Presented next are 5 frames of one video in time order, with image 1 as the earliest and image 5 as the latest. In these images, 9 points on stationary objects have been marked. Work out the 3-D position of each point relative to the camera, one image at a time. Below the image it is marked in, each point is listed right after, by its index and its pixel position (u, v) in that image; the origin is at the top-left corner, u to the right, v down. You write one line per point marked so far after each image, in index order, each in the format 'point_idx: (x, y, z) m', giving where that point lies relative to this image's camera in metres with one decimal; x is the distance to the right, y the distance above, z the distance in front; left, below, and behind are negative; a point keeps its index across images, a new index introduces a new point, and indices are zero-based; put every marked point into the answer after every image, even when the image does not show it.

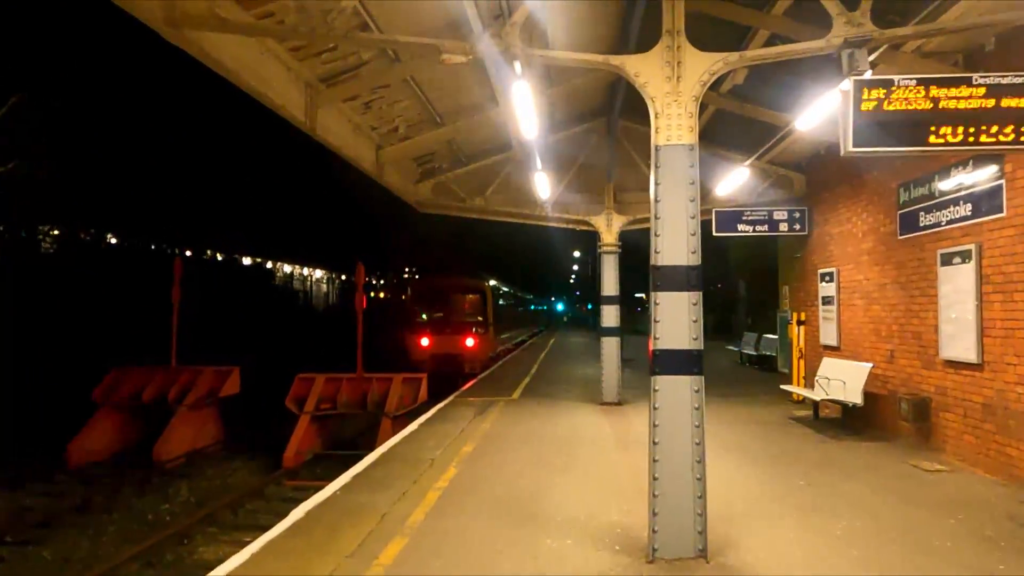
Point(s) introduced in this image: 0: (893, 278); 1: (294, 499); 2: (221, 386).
0: (+5.2, +0.1, +10.6) m
1: (-3.6, -3.5, +12.7) m
2: (-5.9, -2.0, +15.6) m
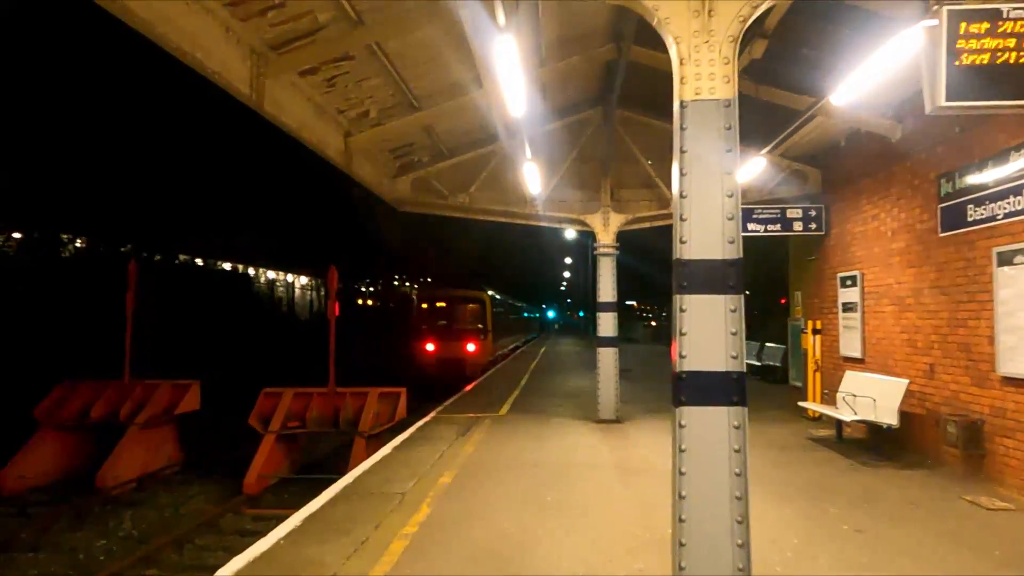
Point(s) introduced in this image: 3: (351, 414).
0: (+5.1, +0.1, +9.3) m
1: (-3.8, -3.6, +11.2) m
2: (-6.1, -2.1, +14.2) m
3: (-3.0, -2.4, +14.3) m
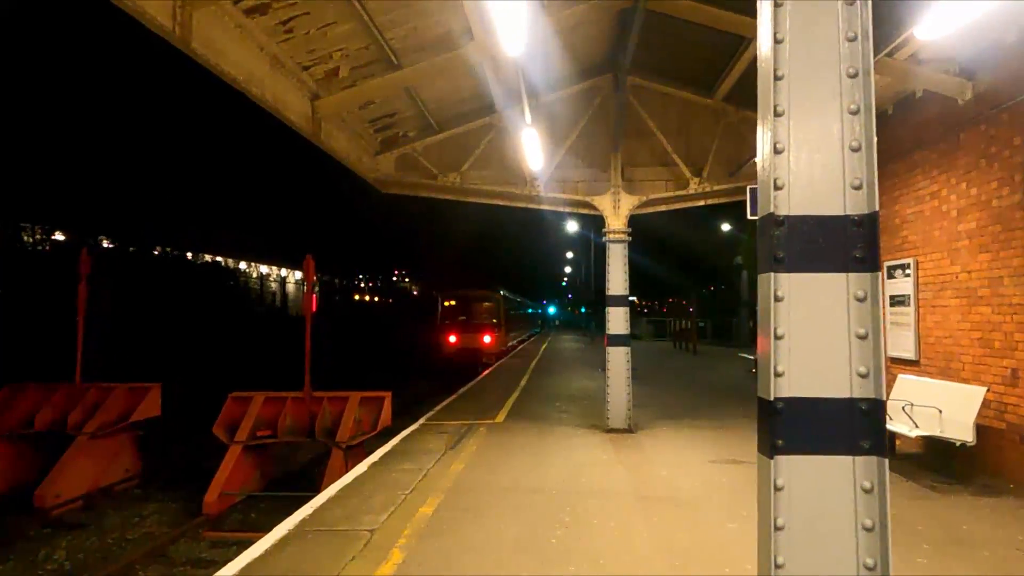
0: (+5.0, +0.2, +7.7) m
1: (-3.8, -3.4, +9.7) m
2: (-6.2, -2.0, +12.6) m
3: (-3.0, -2.2, +12.8) m
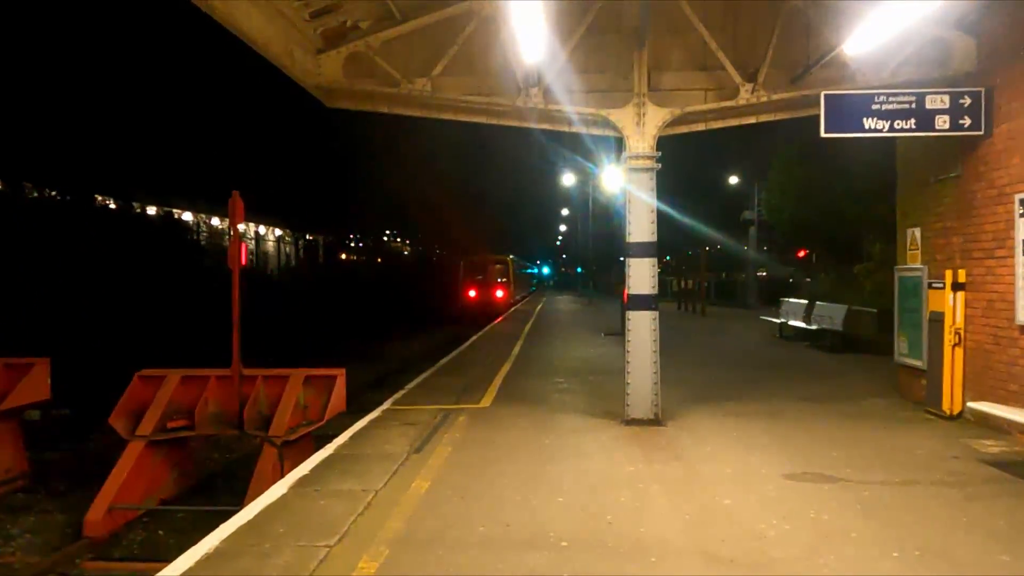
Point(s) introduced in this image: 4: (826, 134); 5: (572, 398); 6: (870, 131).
0: (+4.9, +0.6, +4.8) m
1: (-3.9, -2.9, +6.9) m
2: (-6.3, -1.3, +9.7) m
3: (-3.2, -1.5, +9.9) m
4: (+3.4, +1.7, +8.4) m
5: (+0.8, -1.5, +10.3) m
6: (+3.9, +1.7, +8.3) m
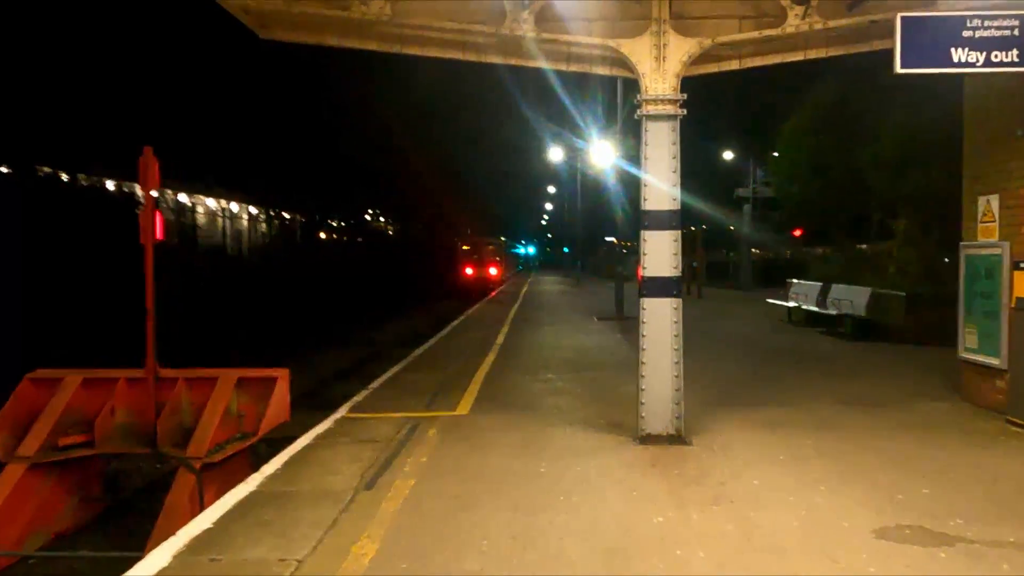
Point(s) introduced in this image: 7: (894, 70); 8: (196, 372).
0: (+4.9, +0.7, +2.9) m
1: (-4.1, -2.8, +4.9) m
2: (-6.5, -1.1, +7.6) m
3: (-3.3, -1.3, +7.9) m
4: (+3.3, +1.8, +6.5) m
5: (+0.7, -1.3, +8.5) m
6: (+3.7, +1.9, +6.4) m
7: (+3.2, +1.8, +6.5) m
8: (-3.3, -0.9, +8.1) m
